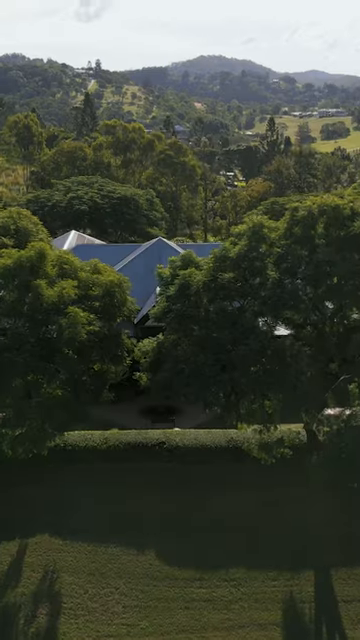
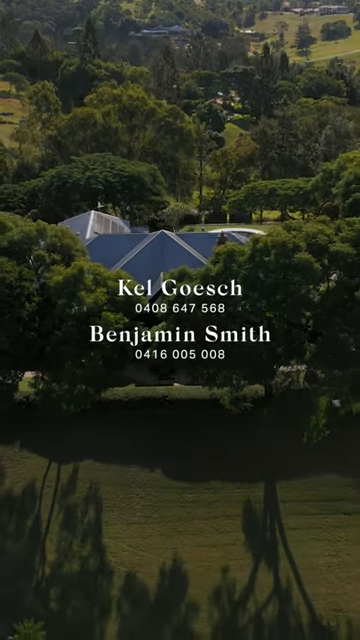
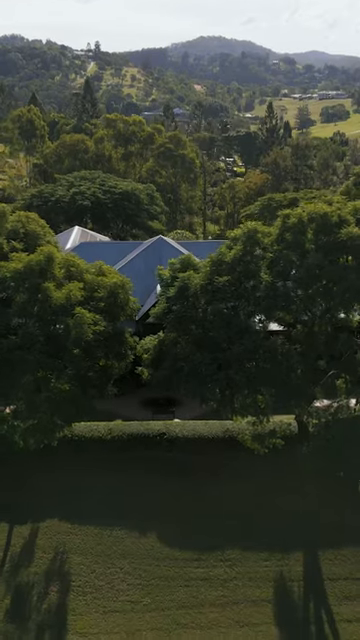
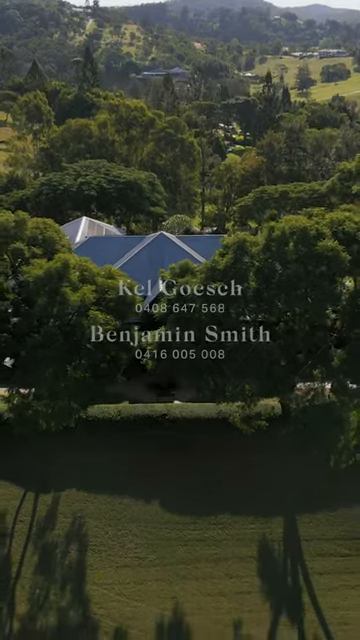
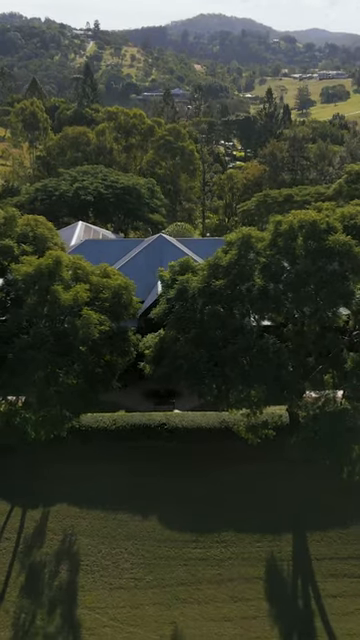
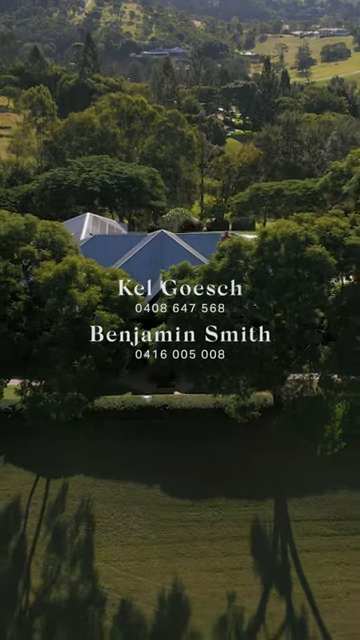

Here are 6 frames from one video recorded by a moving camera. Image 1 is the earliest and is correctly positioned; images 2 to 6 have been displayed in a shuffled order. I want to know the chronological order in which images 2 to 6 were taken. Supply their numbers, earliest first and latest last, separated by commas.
3, 5, 4, 6, 2
